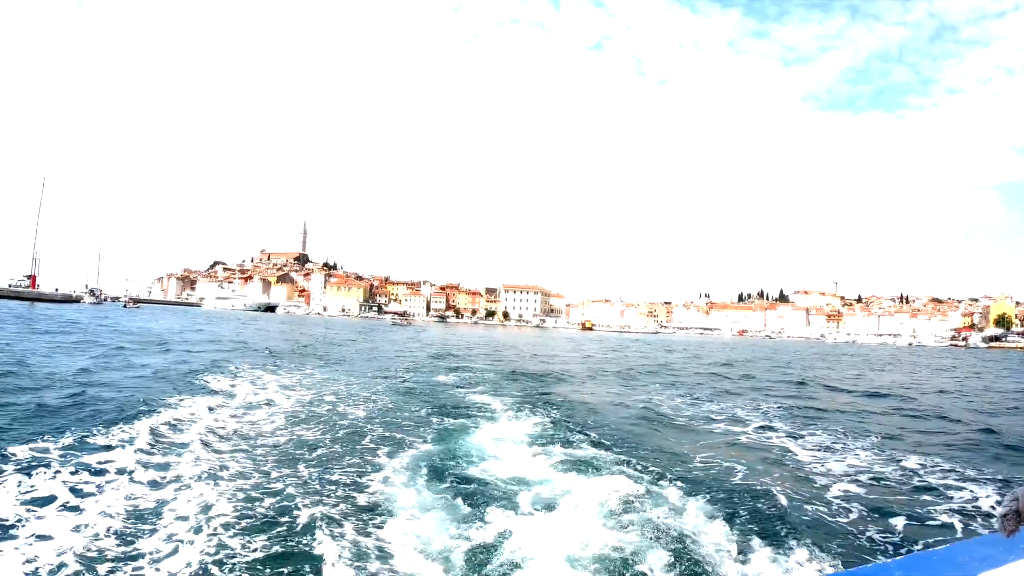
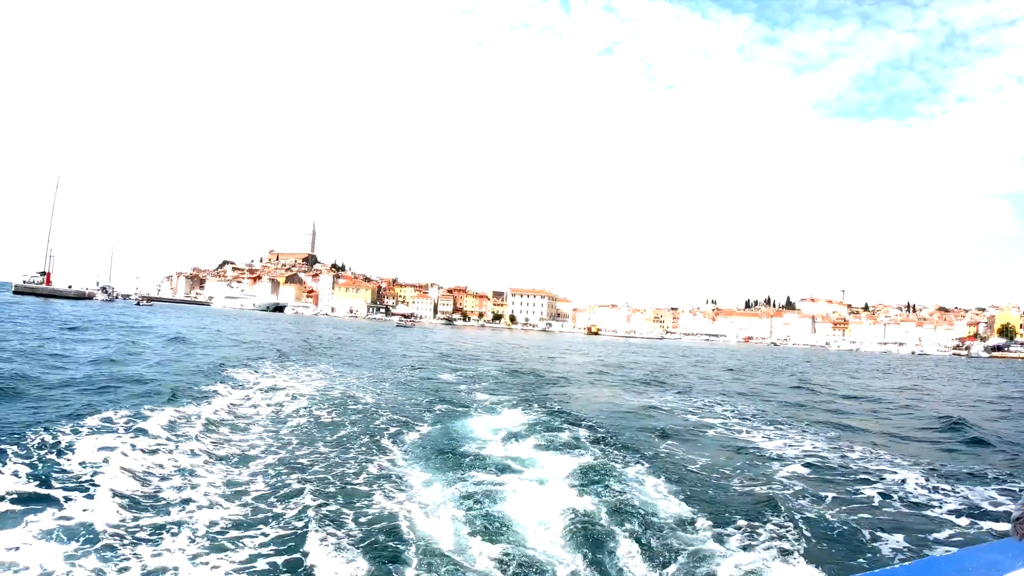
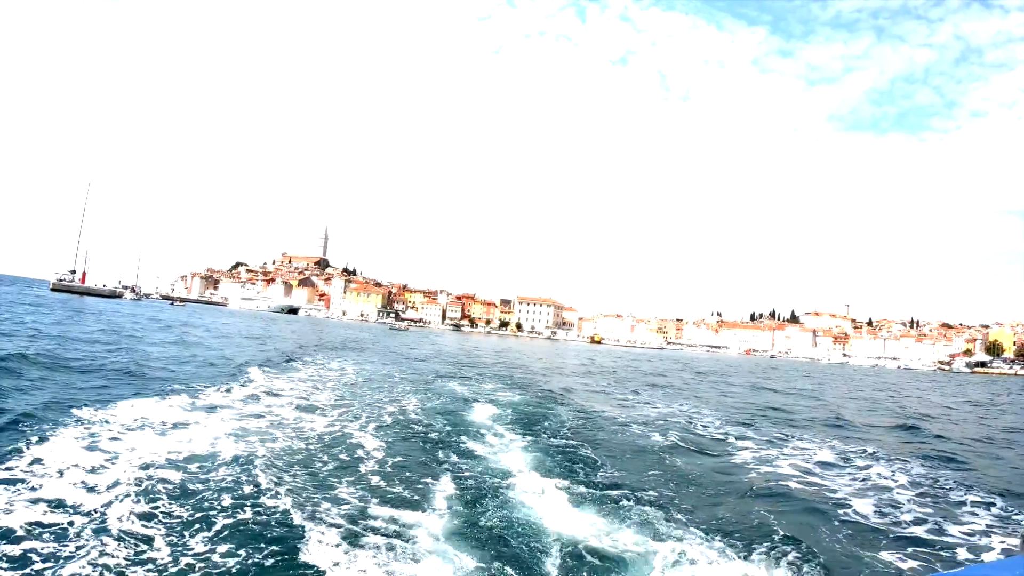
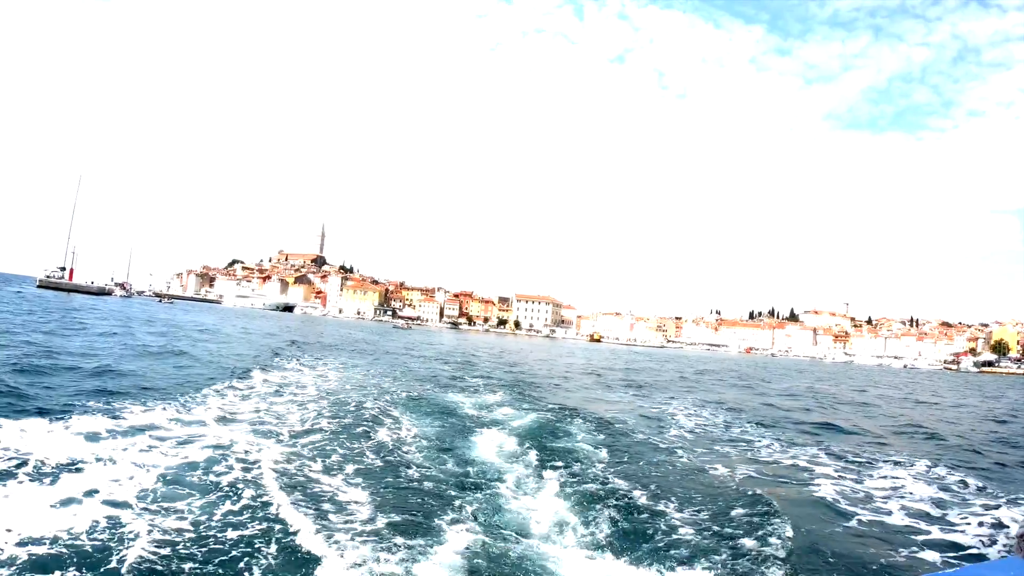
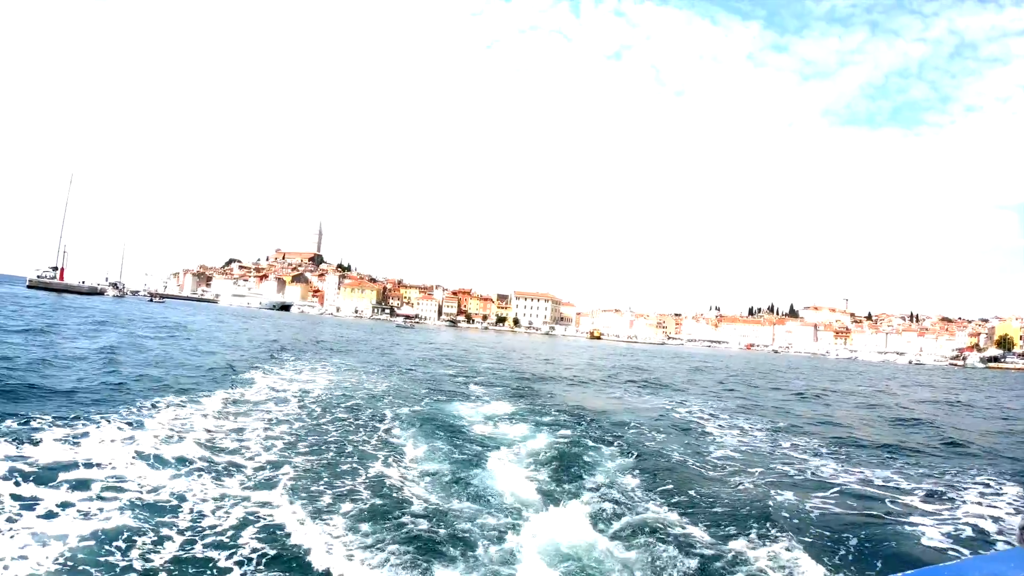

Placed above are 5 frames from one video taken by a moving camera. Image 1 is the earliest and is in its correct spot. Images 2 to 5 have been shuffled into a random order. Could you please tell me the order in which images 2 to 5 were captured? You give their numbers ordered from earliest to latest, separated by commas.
2, 5, 4, 3
